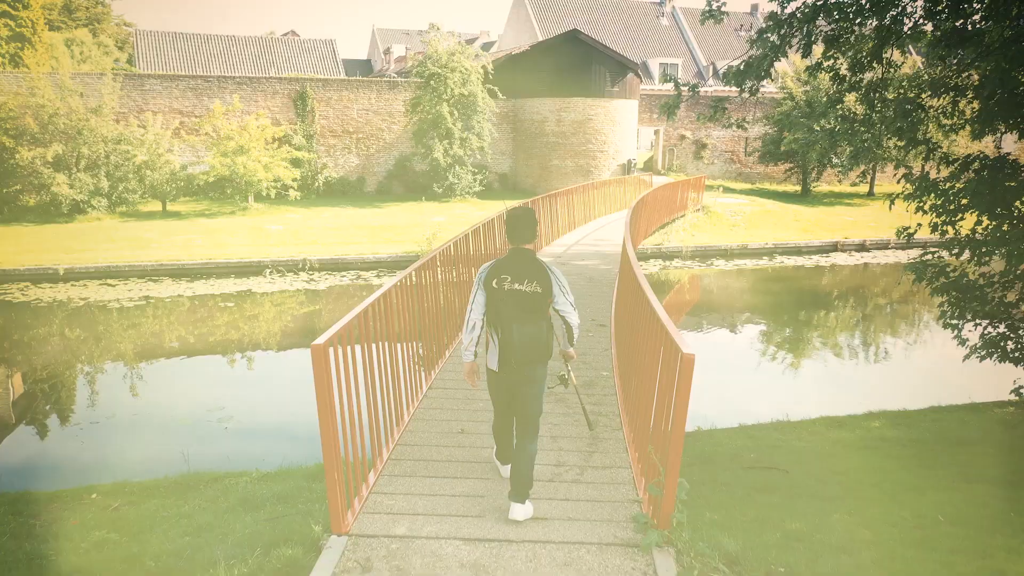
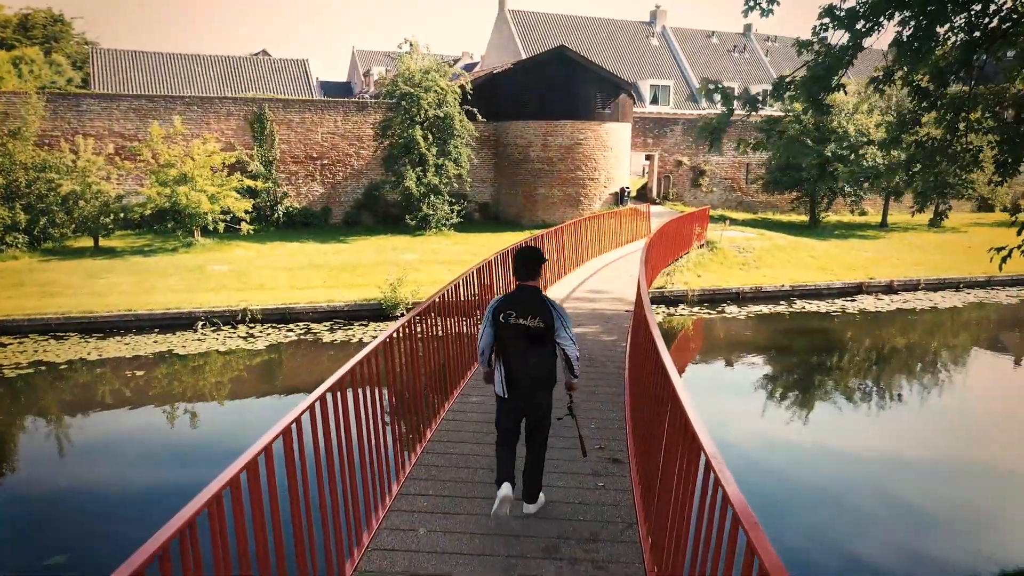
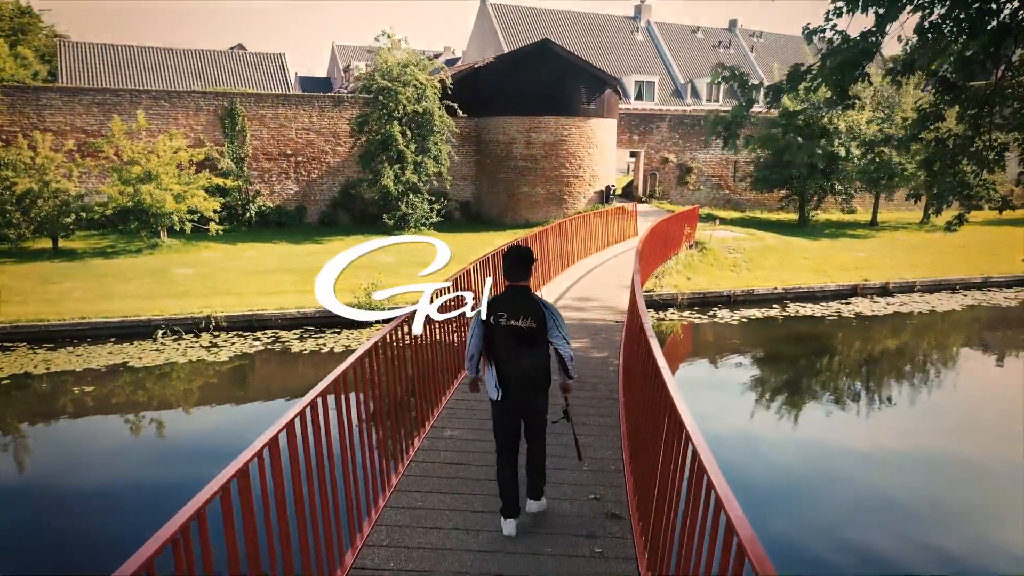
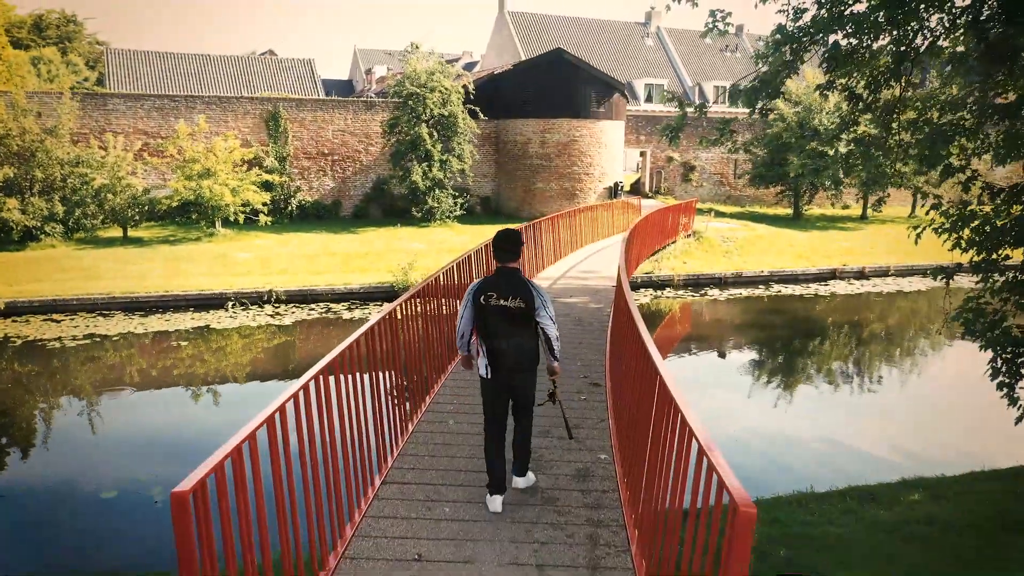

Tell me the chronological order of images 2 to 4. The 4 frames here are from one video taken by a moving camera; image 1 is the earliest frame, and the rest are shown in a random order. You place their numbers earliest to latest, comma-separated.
4, 2, 3
